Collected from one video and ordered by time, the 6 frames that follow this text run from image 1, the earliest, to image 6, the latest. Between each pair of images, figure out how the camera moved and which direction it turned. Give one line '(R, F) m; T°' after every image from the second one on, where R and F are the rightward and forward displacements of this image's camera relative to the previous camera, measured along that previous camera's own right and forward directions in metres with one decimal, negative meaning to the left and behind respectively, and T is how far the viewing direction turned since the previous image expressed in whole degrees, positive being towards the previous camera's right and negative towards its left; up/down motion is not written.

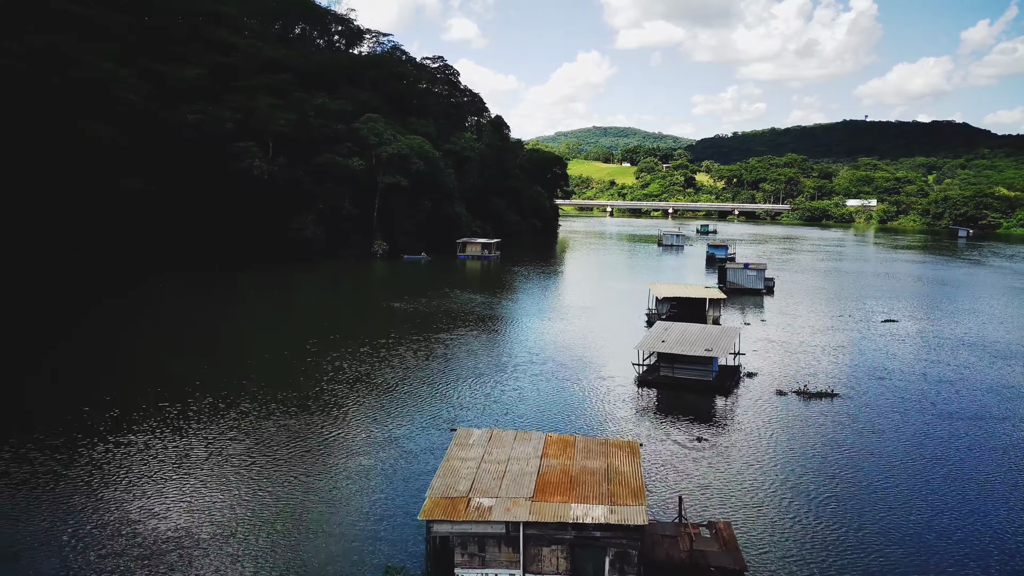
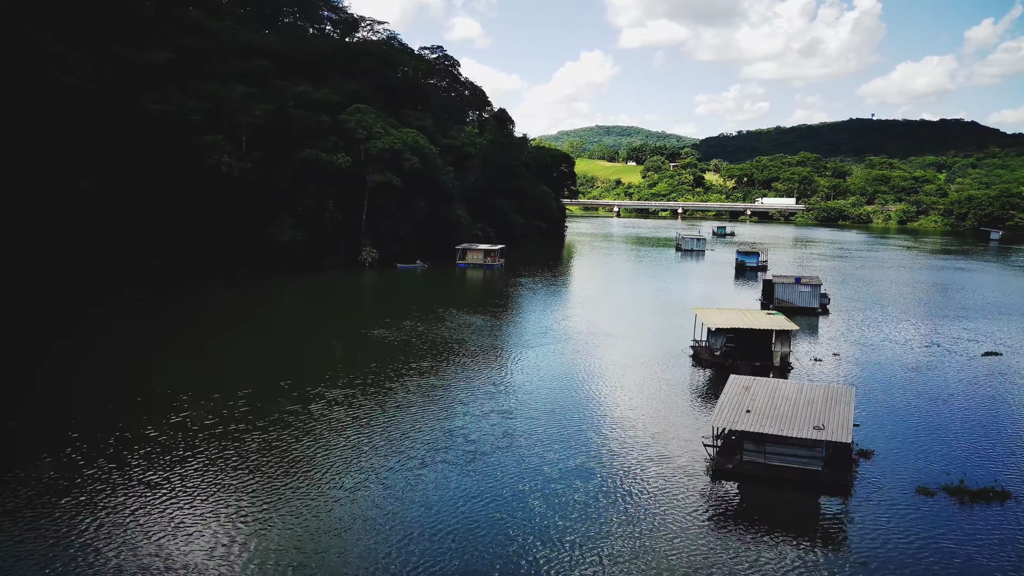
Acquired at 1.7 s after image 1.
(-0.4, +9.2) m; 0°
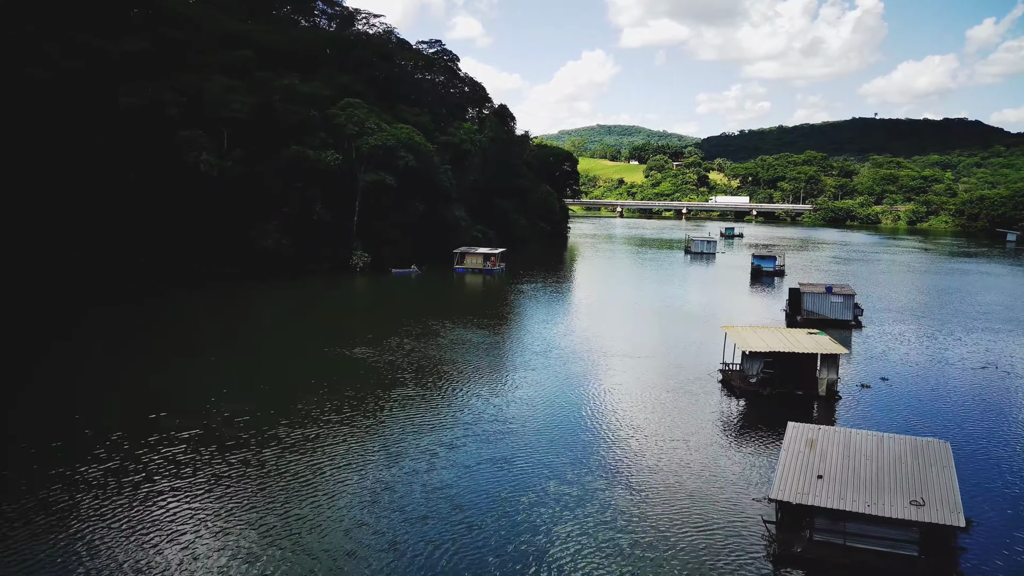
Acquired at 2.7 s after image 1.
(0.0, +4.6) m; 0°
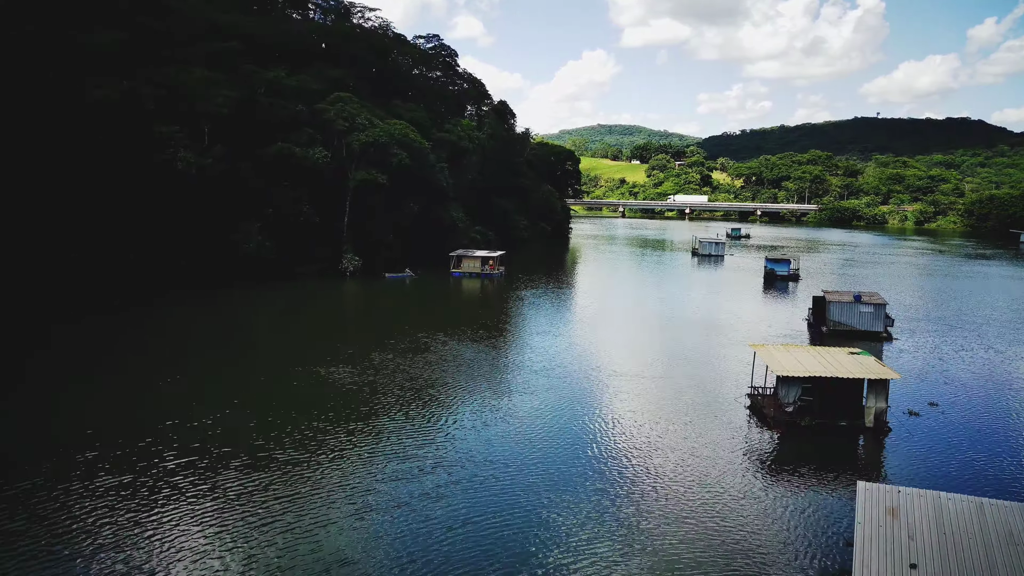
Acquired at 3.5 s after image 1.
(+0.1, +3.8) m; 0°
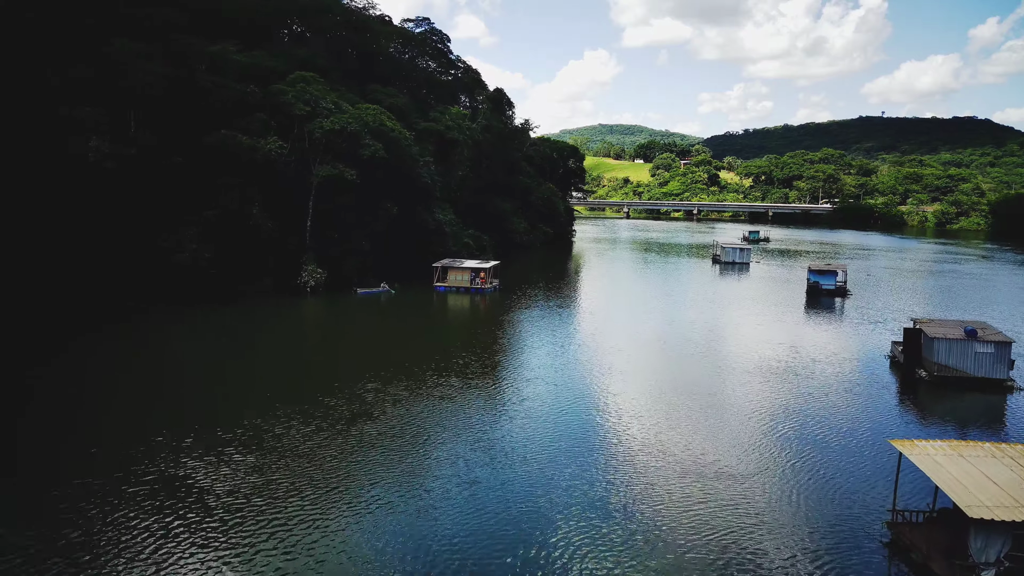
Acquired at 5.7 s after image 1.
(+0.5, +10.7) m; 0°
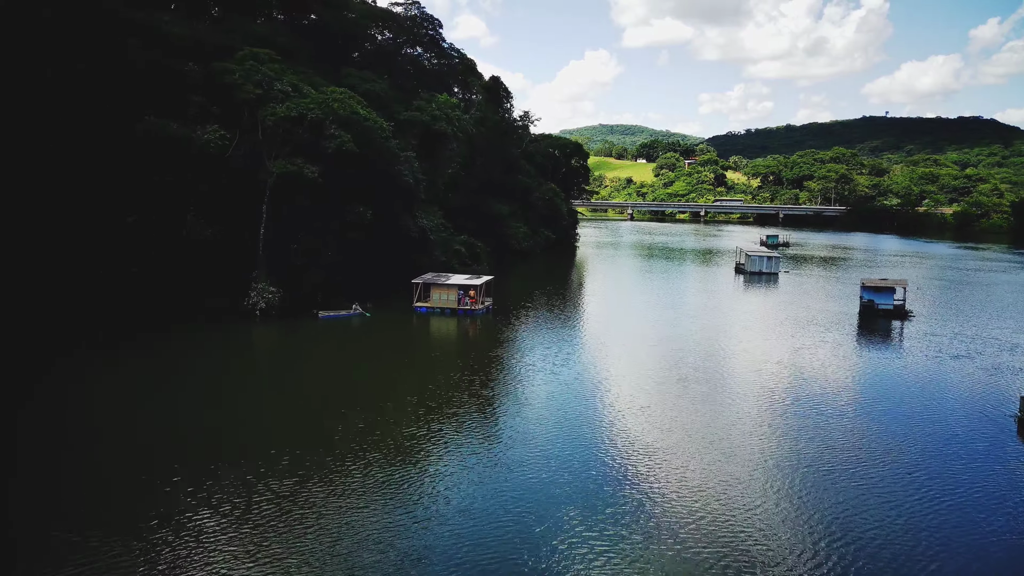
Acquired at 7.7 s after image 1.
(+0.3, +9.3) m; 0°
